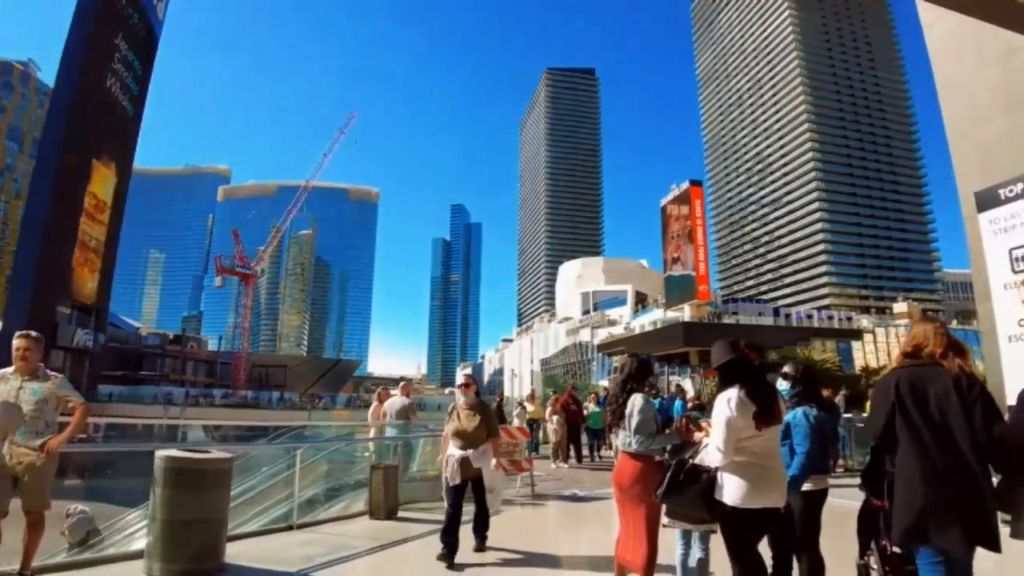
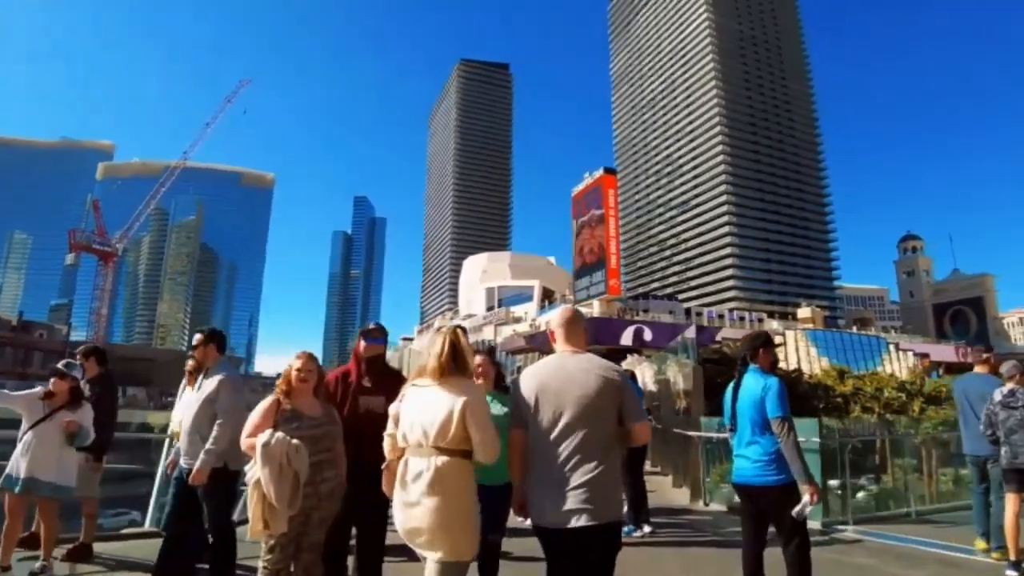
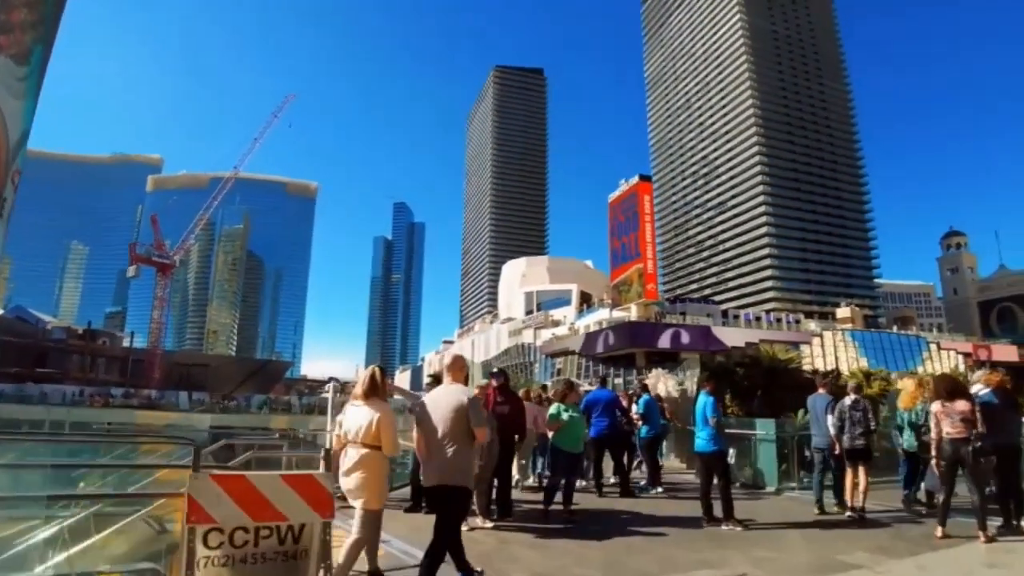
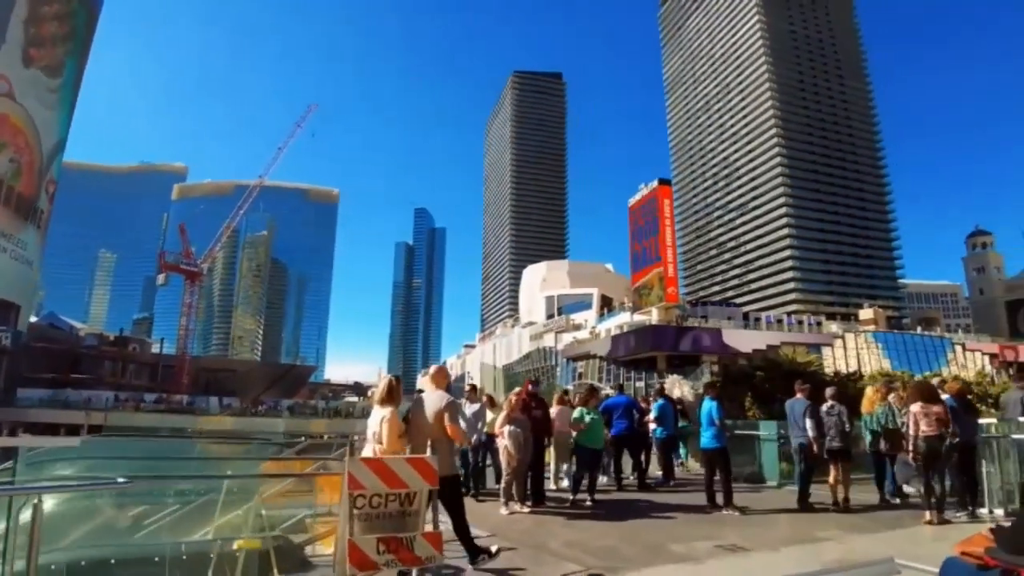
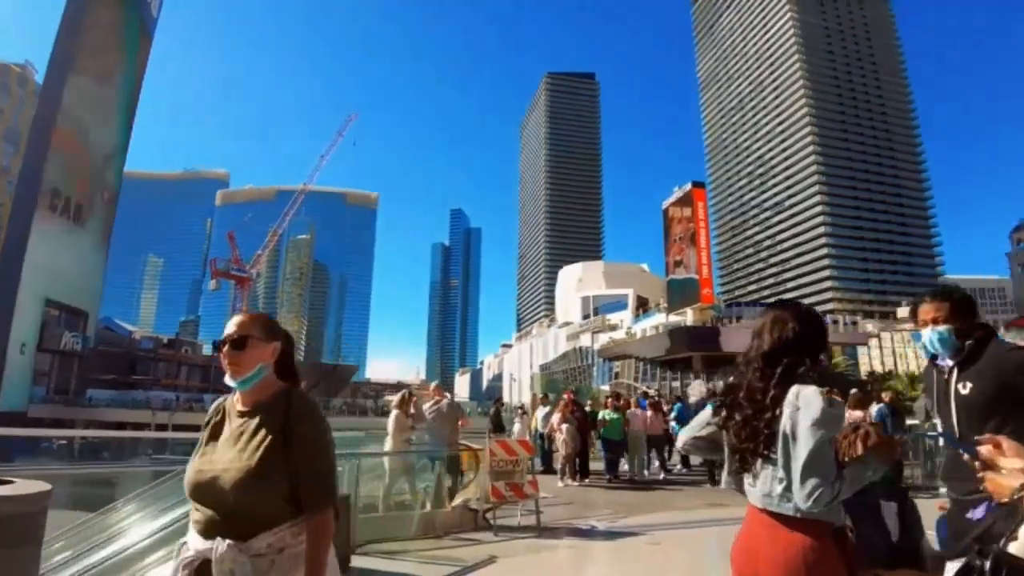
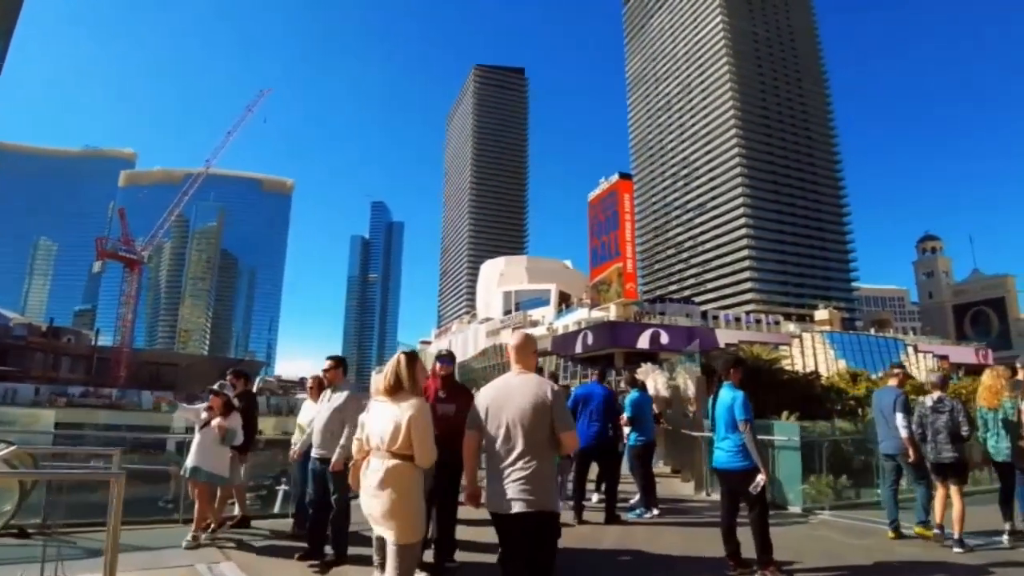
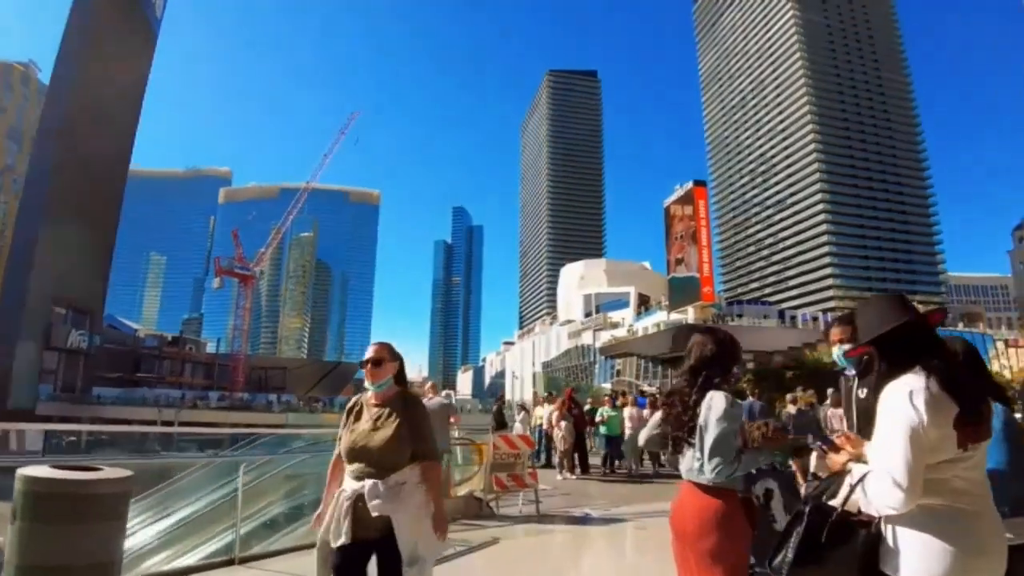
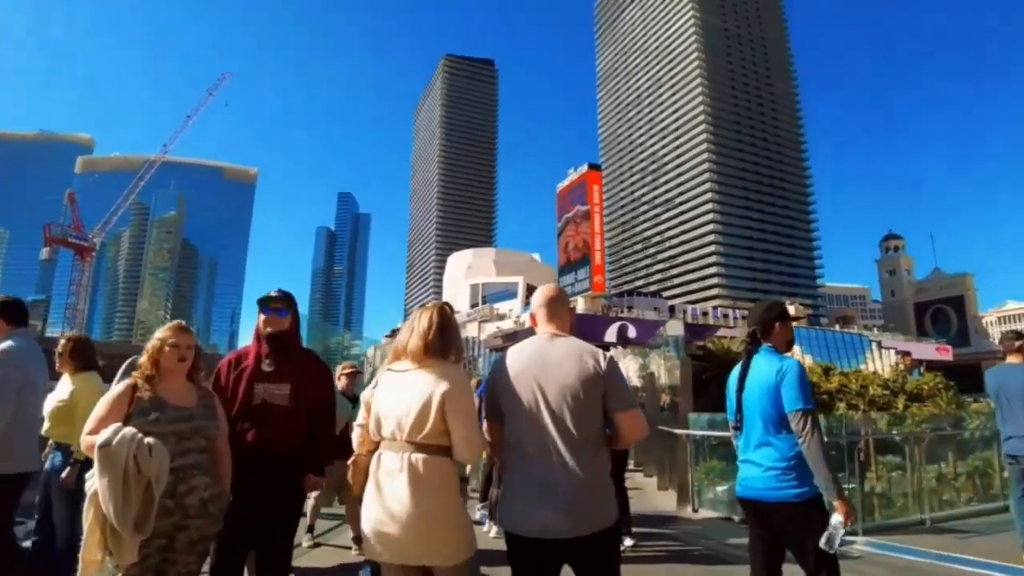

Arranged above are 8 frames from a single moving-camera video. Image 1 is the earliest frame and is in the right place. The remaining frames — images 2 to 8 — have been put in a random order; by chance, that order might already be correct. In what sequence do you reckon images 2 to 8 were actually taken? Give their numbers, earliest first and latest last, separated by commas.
7, 5, 4, 3, 6, 2, 8
